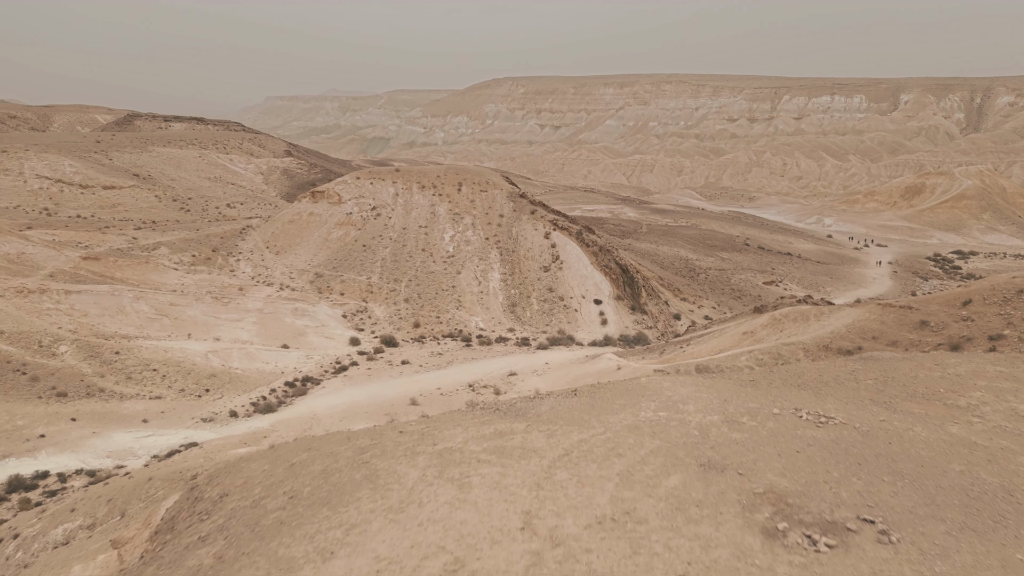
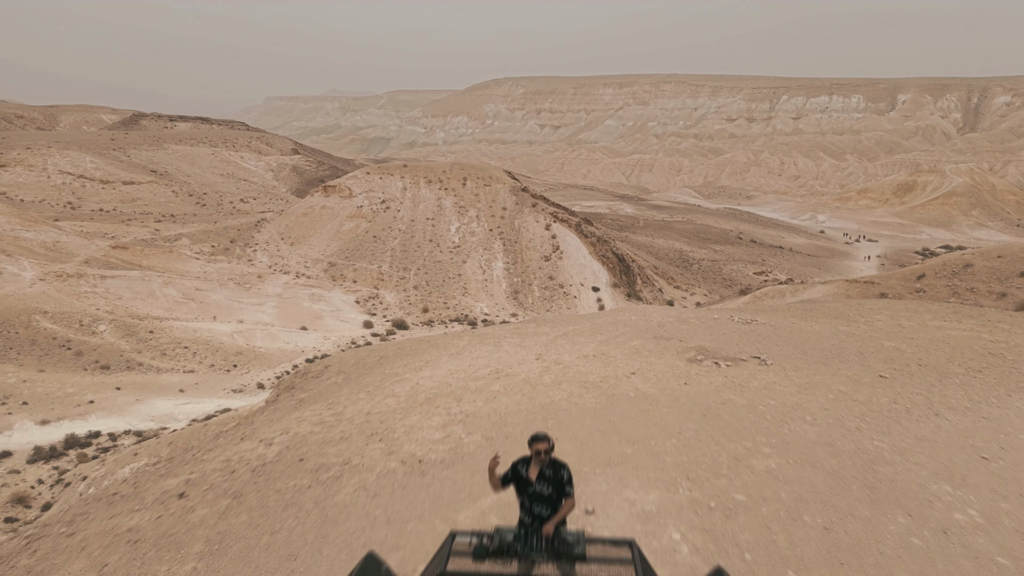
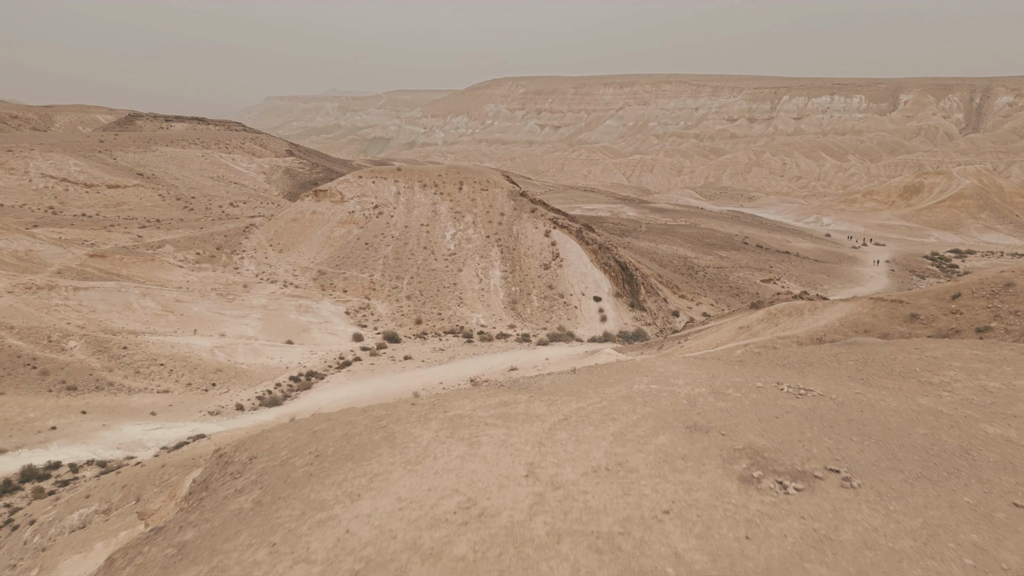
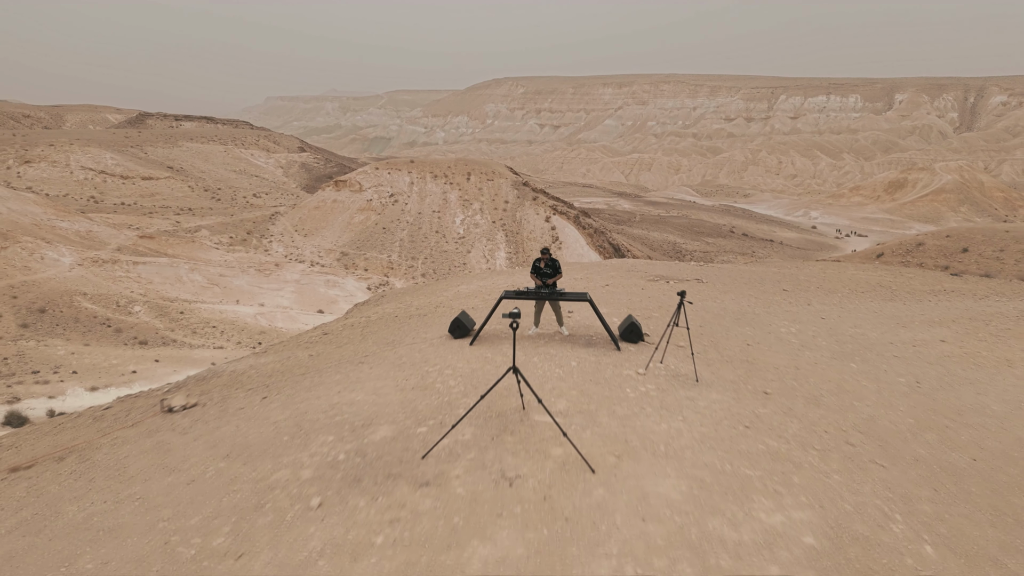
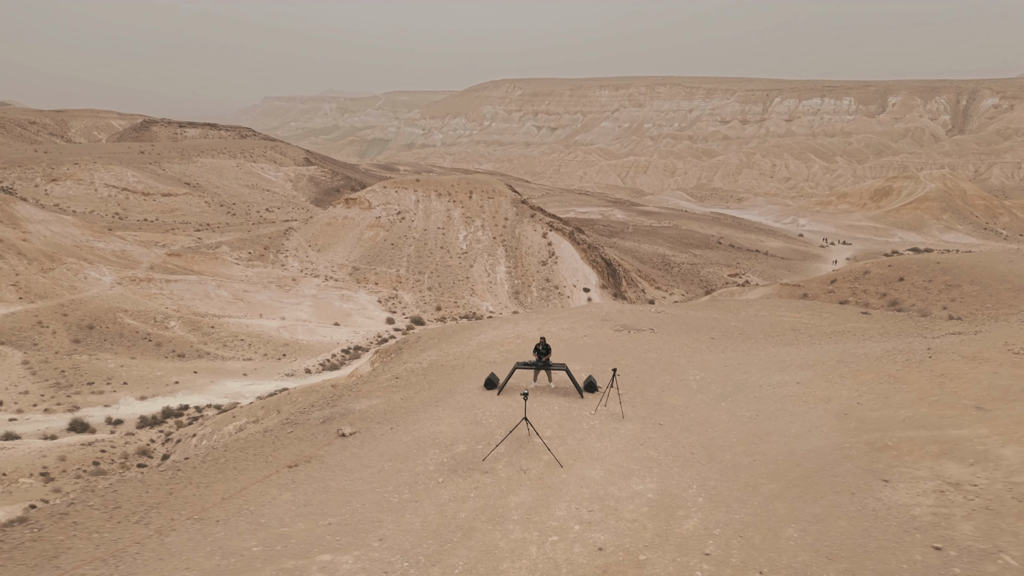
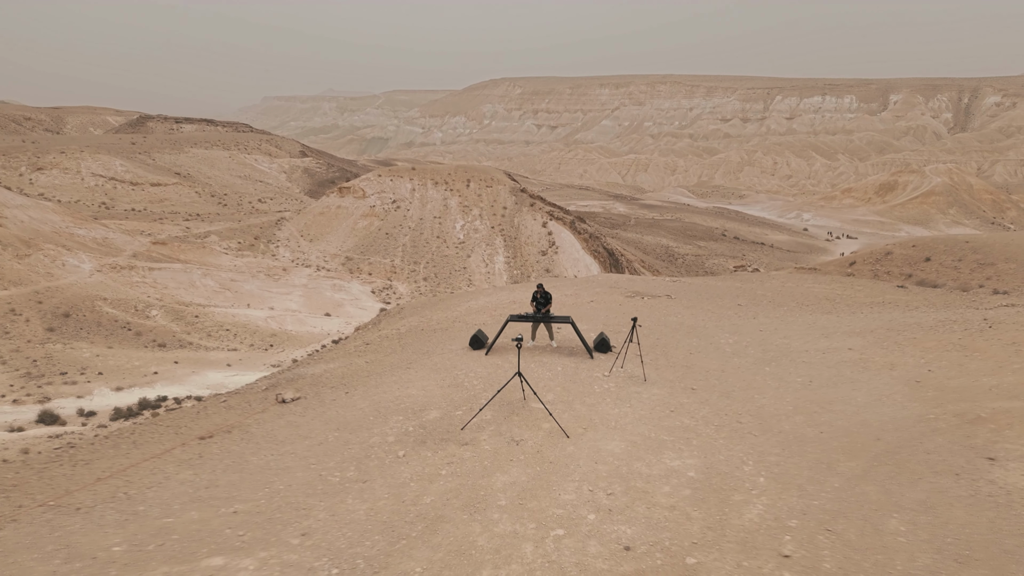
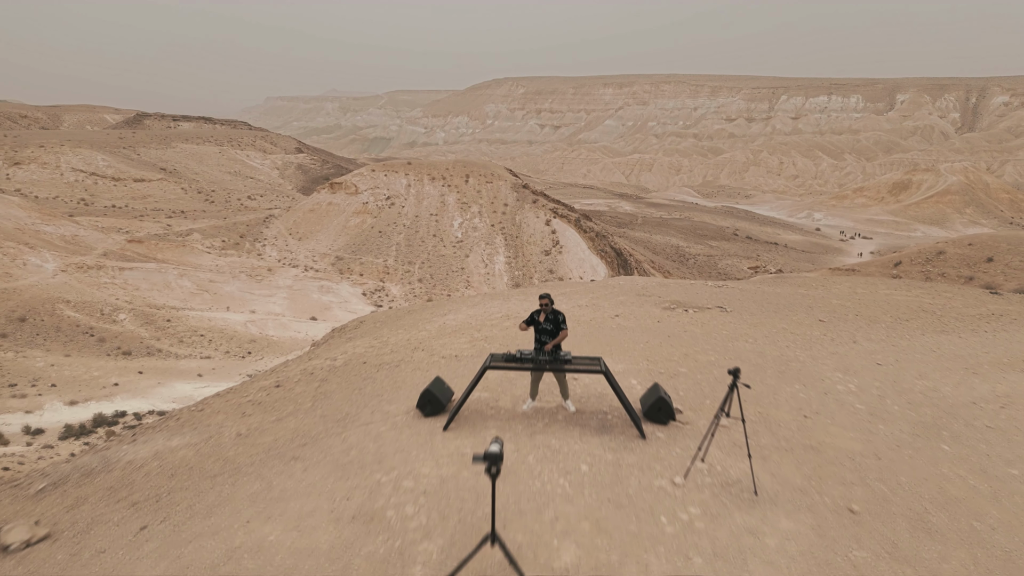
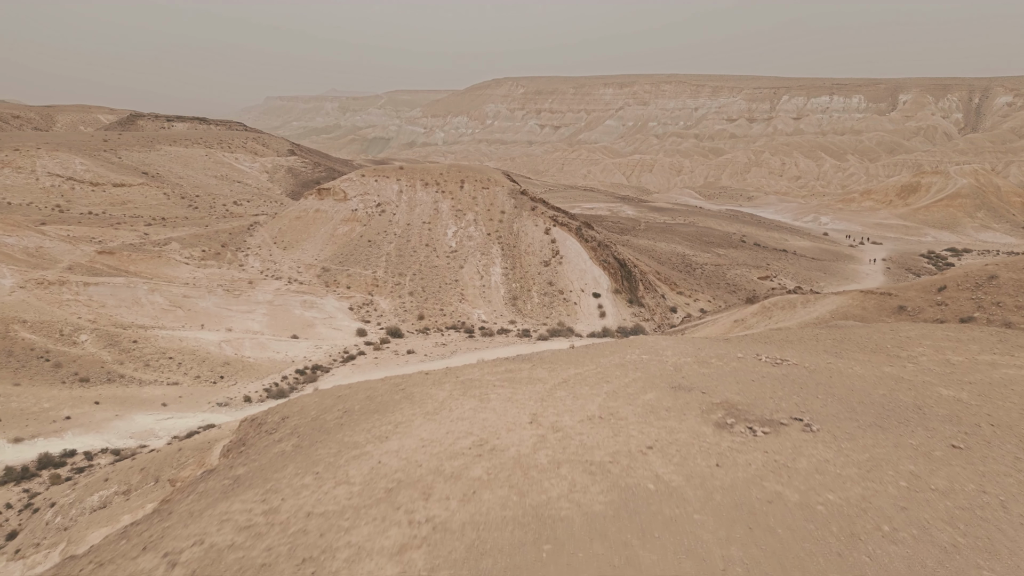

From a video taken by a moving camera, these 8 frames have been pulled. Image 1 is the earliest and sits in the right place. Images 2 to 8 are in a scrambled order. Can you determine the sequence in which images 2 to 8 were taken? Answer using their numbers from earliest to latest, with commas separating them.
3, 8, 2, 7, 4, 6, 5
